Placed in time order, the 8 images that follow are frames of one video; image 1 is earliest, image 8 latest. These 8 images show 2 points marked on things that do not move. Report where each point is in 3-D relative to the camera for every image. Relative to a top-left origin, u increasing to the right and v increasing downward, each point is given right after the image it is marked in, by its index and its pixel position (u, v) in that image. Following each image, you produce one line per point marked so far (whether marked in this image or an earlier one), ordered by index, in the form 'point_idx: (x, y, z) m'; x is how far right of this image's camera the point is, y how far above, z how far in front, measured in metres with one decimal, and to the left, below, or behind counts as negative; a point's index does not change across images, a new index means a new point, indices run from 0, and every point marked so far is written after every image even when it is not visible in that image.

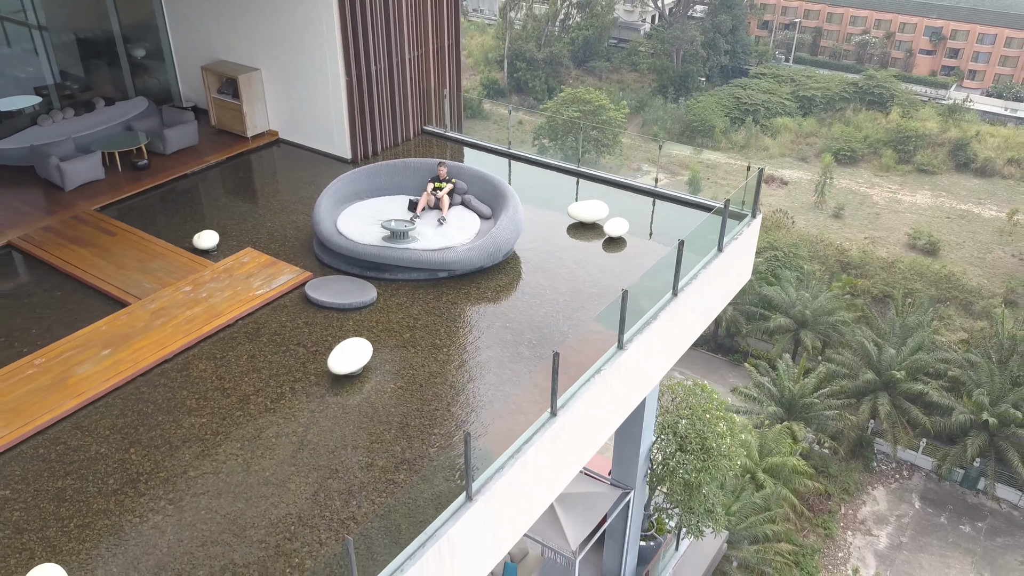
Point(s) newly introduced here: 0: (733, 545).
0: (+5.0, -5.8, +18.5) m
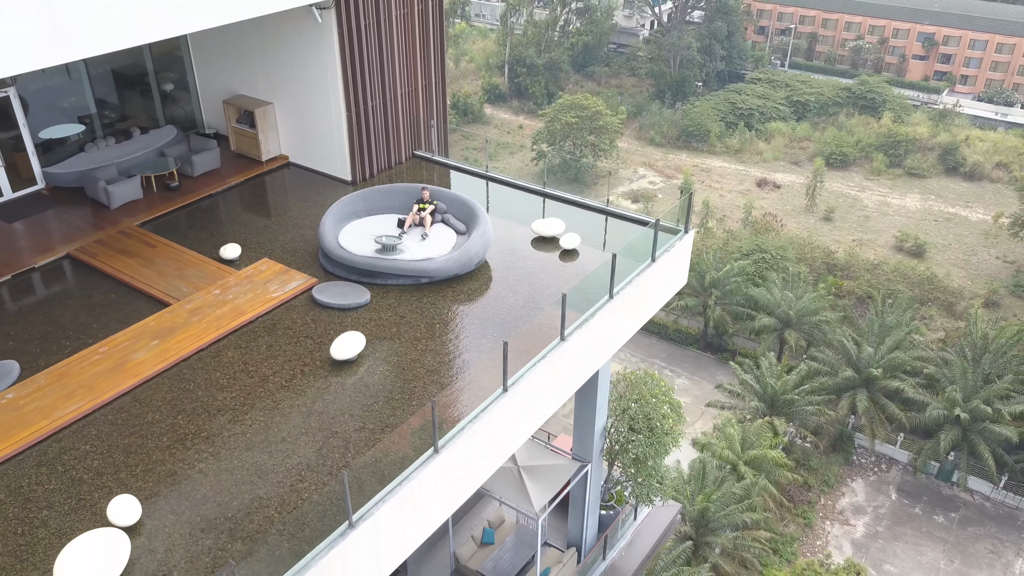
0: (+4.8, -5.8, +19.7) m
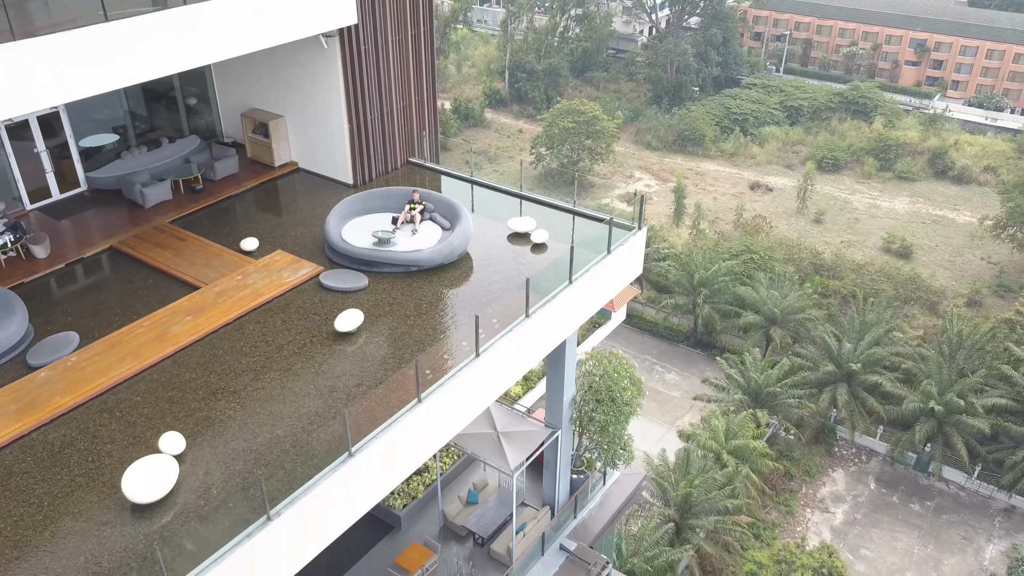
0: (+4.6, -5.7, +20.8) m
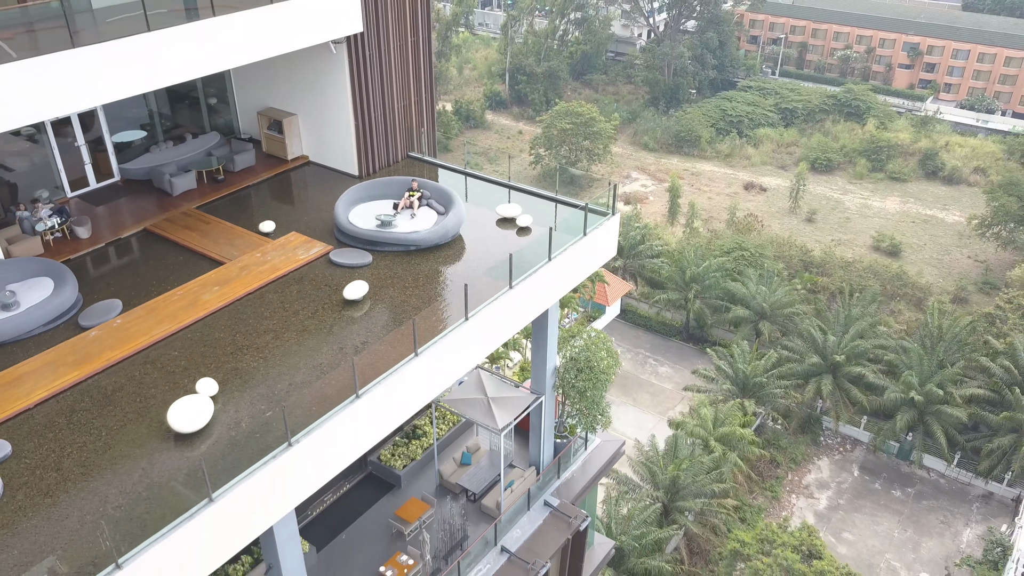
0: (+4.5, -5.5, +21.8) m
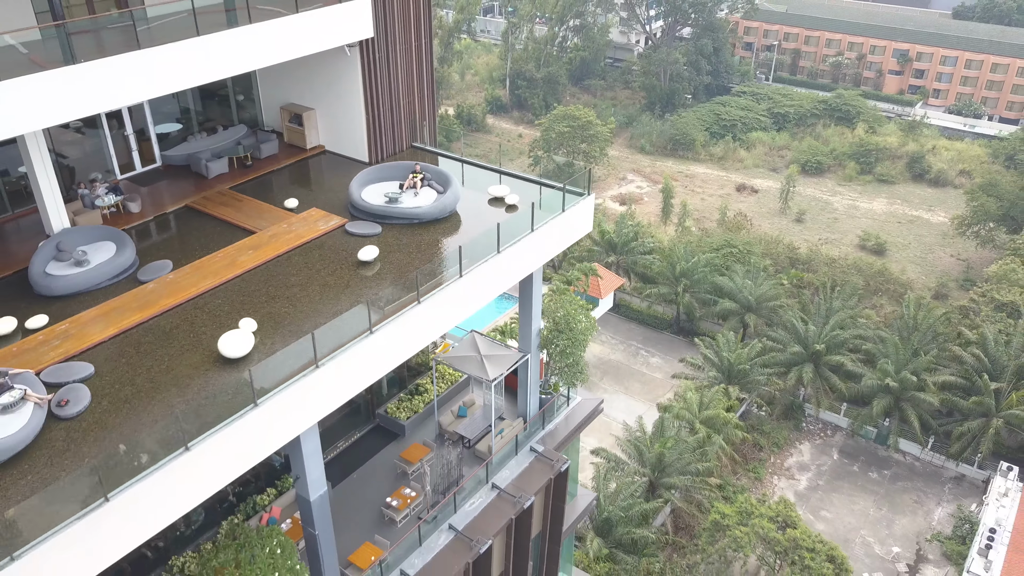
0: (+4.4, -5.2, +23.2) m
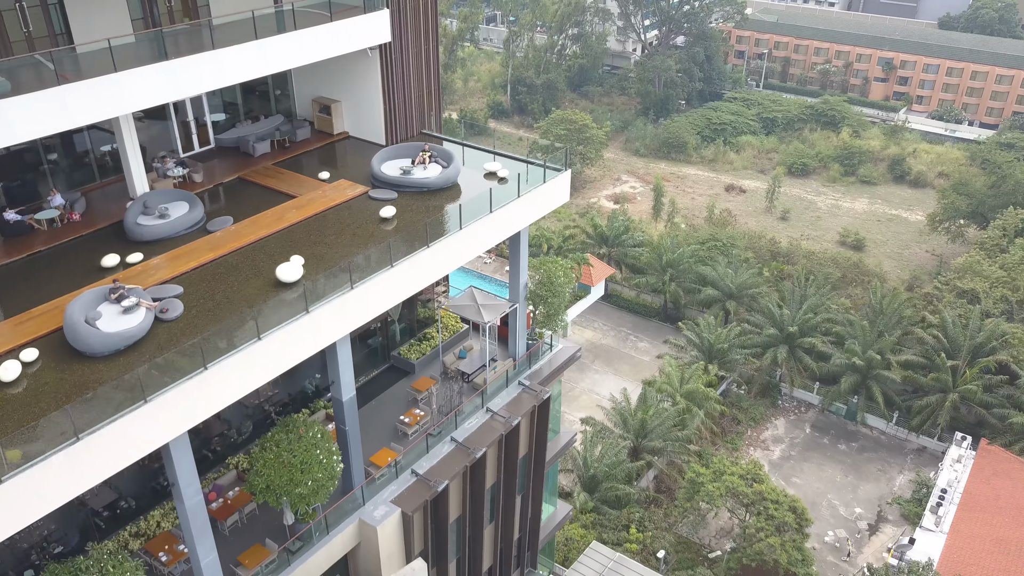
0: (+4.3, -4.7, +25.6) m
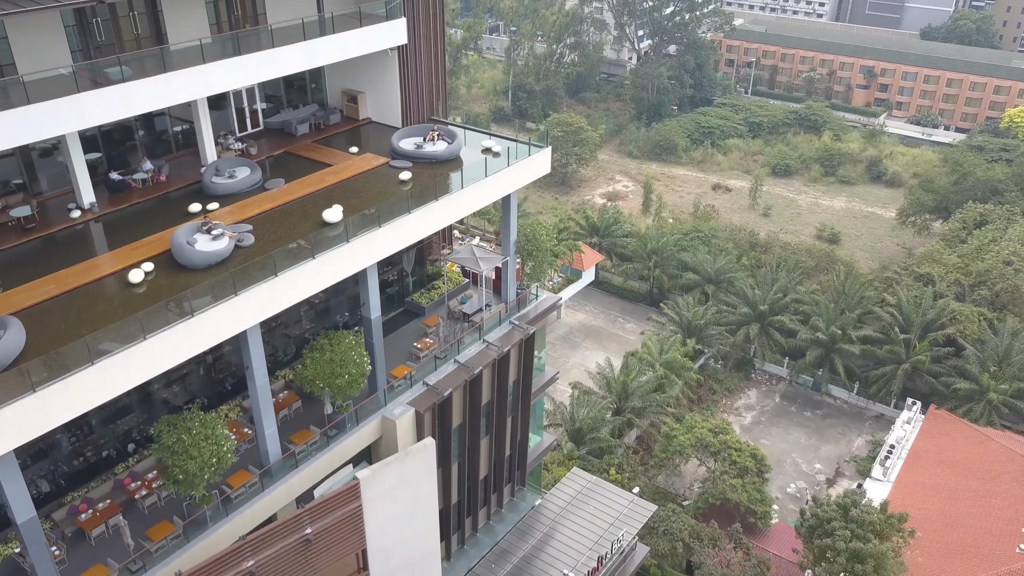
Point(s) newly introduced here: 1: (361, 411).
0: (+4.1, -3.9, +28.8) m
1: (-2.6, -2.1, +14.5) m
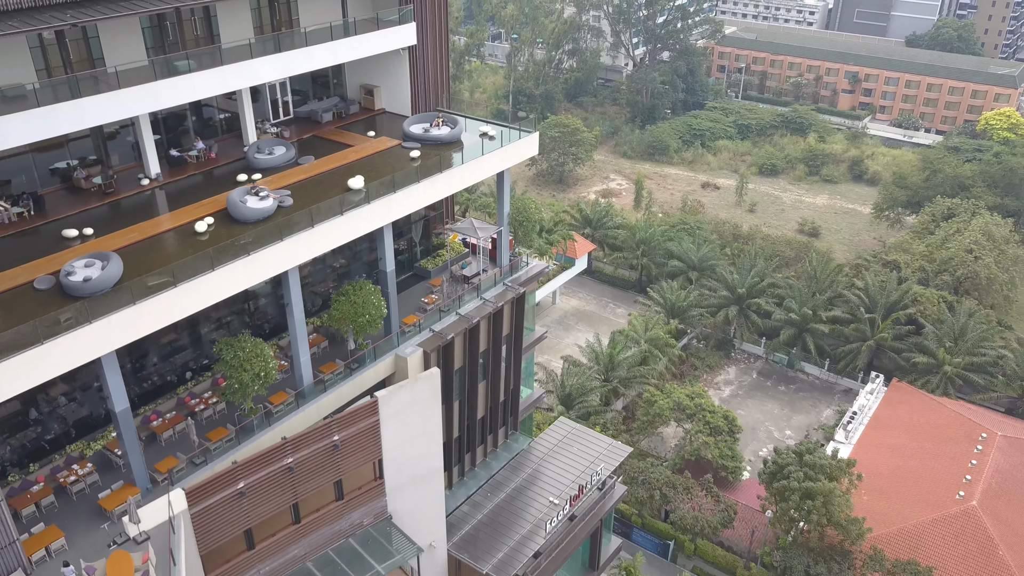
0: (+4.0, -3.2, +31.6) m
1: (-2.8, -1.3, +17.4) m
